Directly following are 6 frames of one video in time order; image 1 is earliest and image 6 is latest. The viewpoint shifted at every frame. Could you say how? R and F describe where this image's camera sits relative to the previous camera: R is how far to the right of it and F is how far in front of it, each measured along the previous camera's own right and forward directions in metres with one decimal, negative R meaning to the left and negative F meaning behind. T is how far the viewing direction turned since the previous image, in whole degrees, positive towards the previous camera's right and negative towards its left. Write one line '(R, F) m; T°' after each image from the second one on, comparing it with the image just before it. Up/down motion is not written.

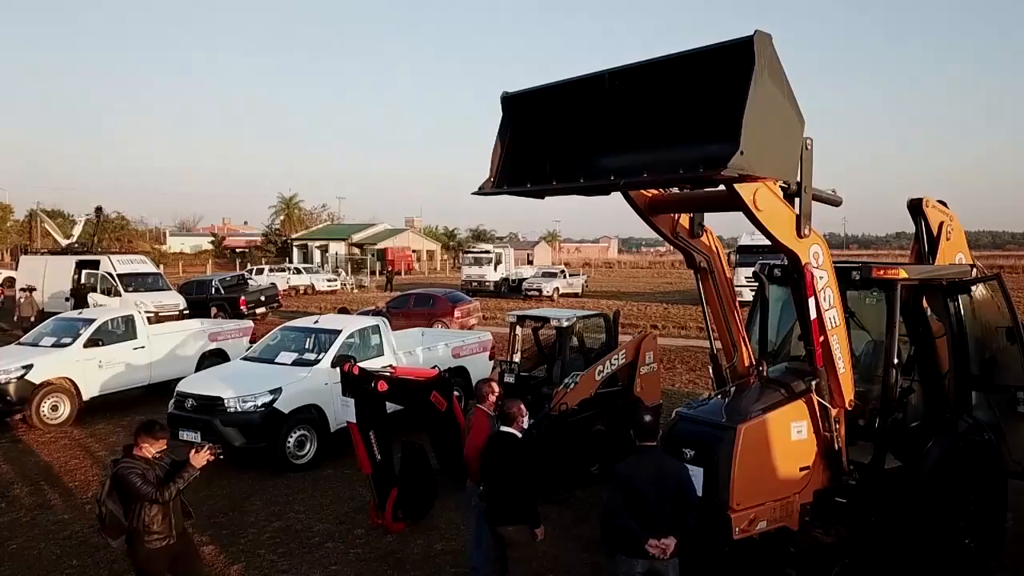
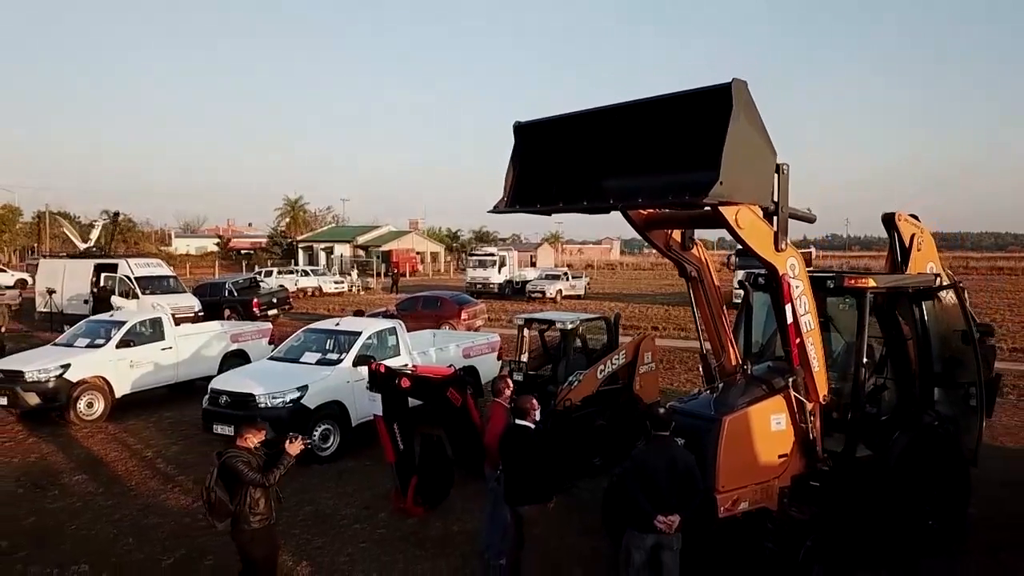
(-0.1, -0.6) m; 0°
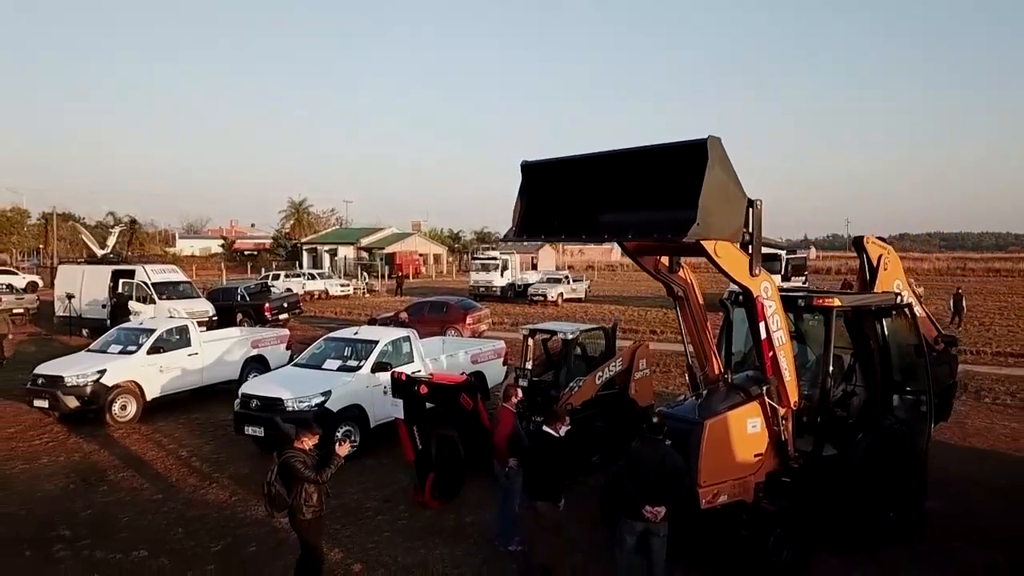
(-0.1, -0.8) m; 0°
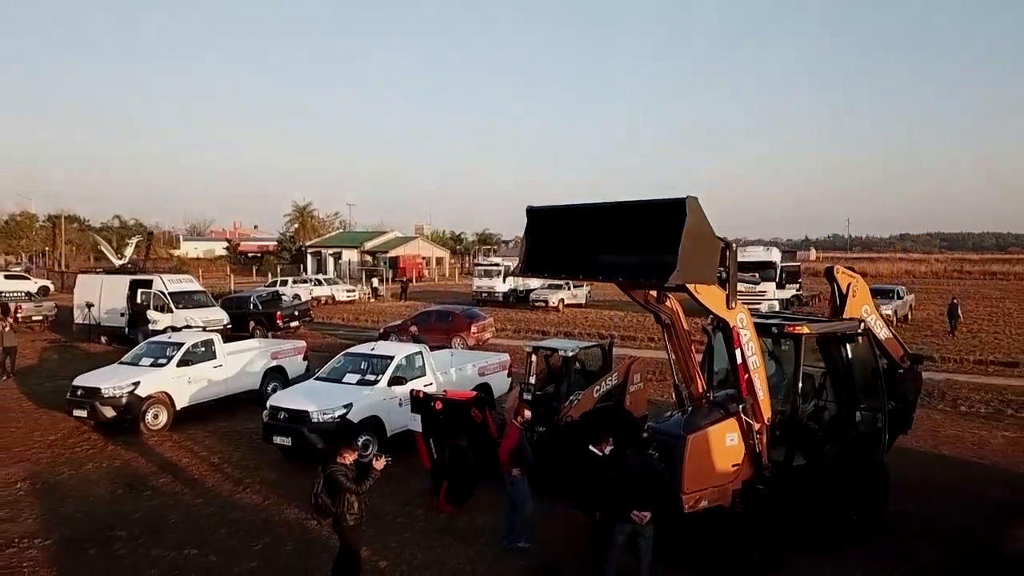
(0.0, -0.8) m; 0°
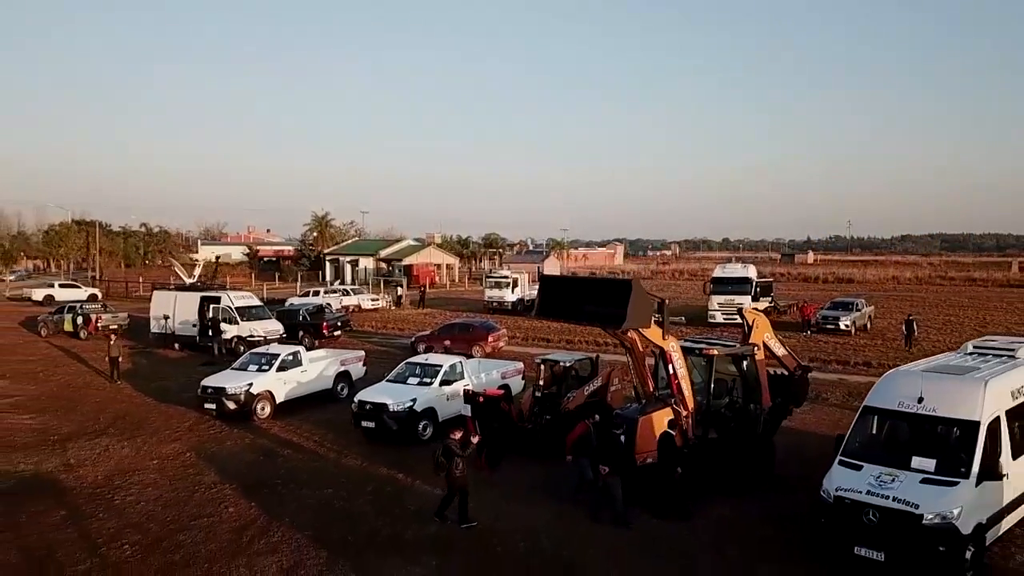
(-0.2, -4.2) m; 0°
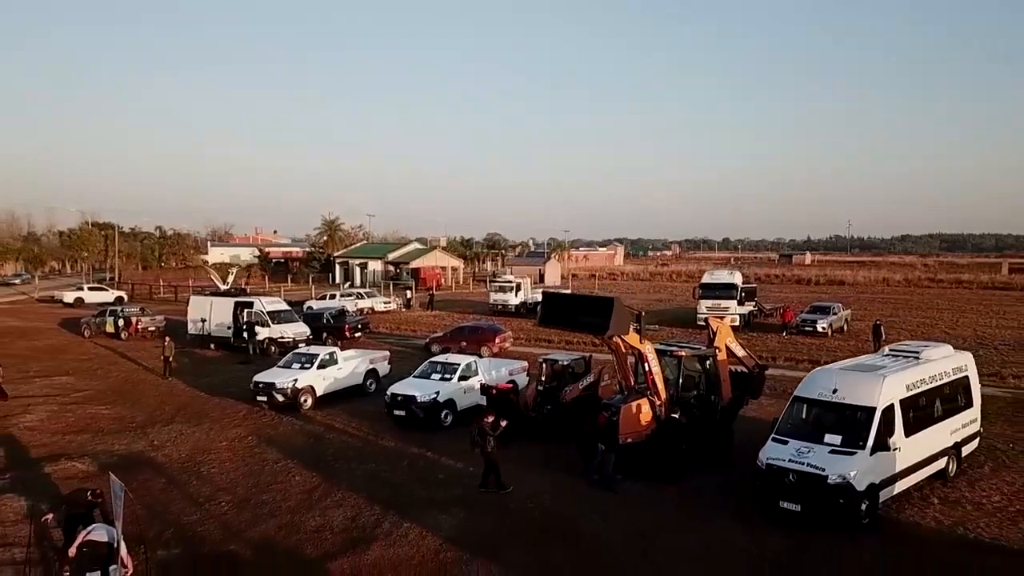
(-0.1, -2.8) m; 0°
